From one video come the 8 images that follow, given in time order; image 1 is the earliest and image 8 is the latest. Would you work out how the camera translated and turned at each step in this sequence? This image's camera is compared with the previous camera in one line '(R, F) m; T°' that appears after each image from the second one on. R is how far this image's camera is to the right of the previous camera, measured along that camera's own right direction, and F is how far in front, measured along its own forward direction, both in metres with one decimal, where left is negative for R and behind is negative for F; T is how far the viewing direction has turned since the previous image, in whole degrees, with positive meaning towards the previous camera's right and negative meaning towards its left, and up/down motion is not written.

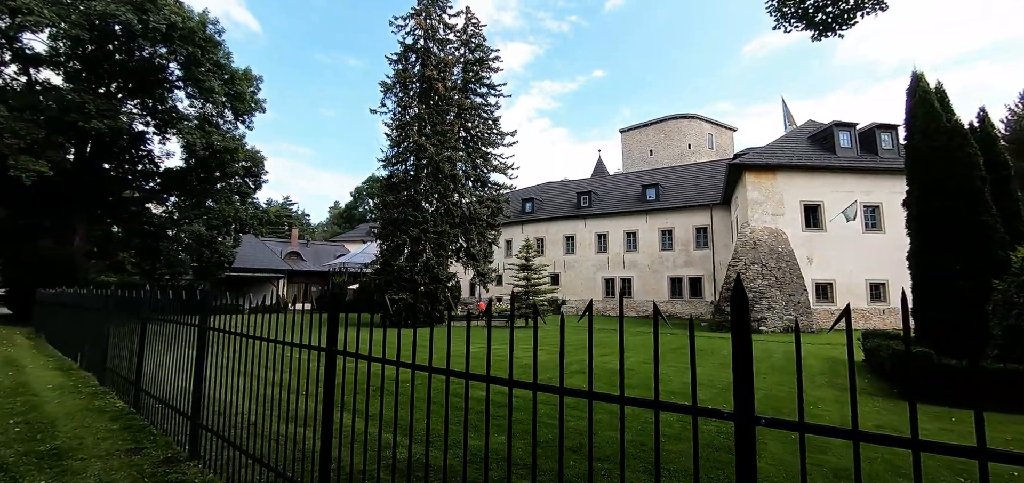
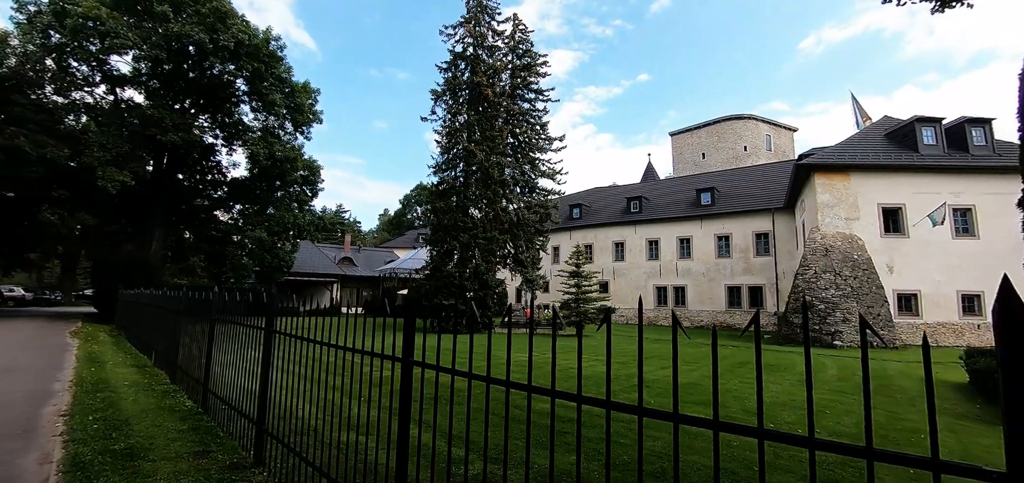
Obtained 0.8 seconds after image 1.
(-0.2, +0.2) m; -6°
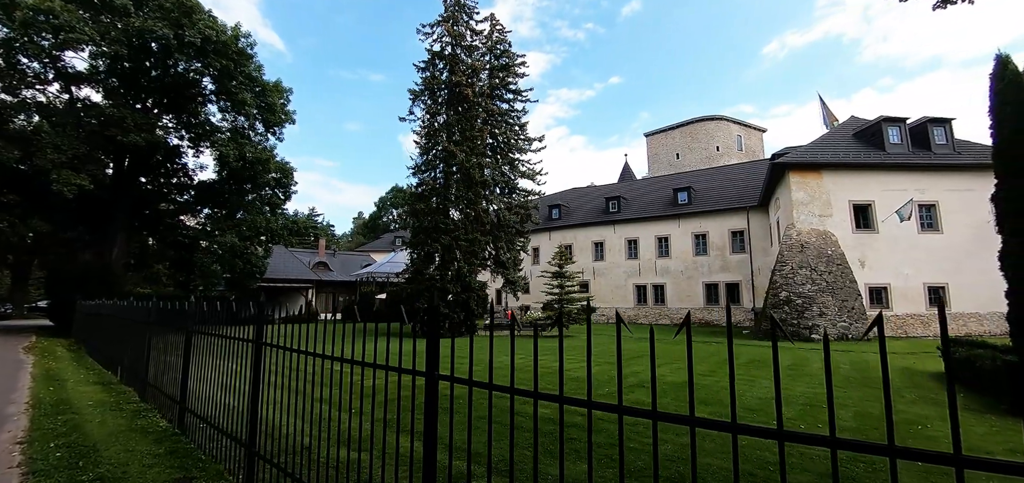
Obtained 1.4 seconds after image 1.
(-0.2, +0.2) m; +3°
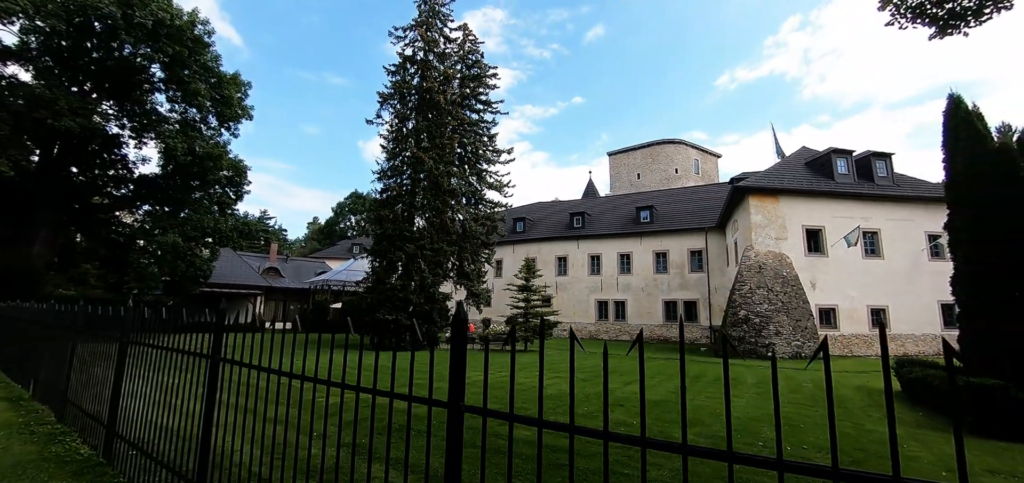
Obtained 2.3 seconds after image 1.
(-0.3, +0.3) m; +5°
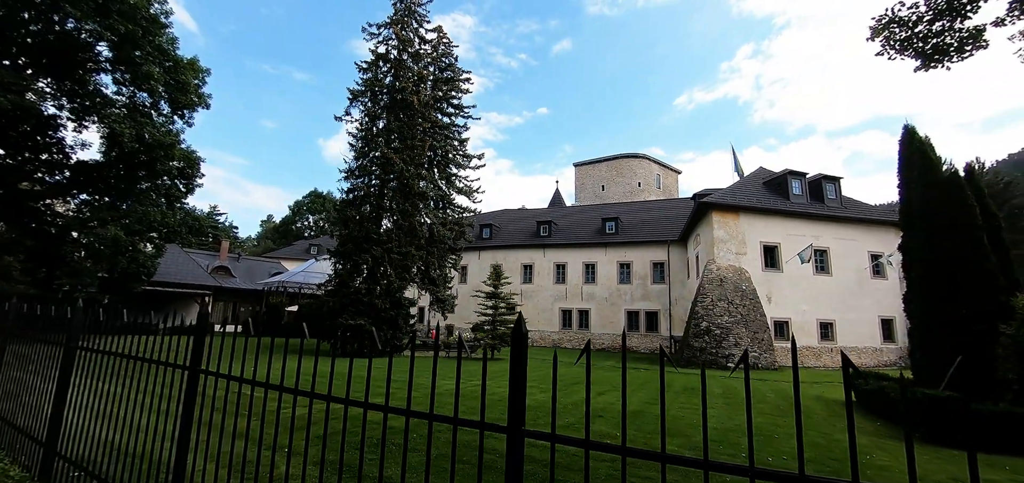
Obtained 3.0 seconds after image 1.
(-0.3, +0.2) m; +5°
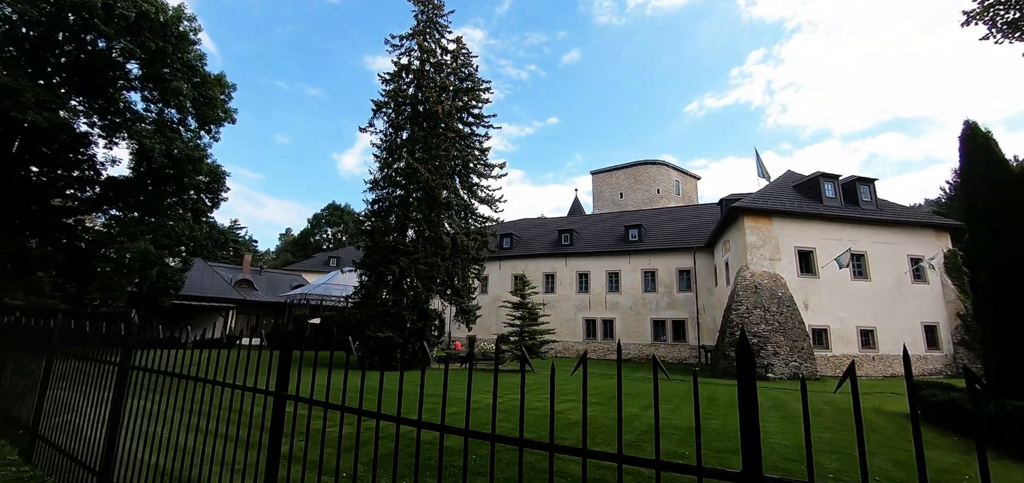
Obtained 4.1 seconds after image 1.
(-0.5, +0.3) m; -1°
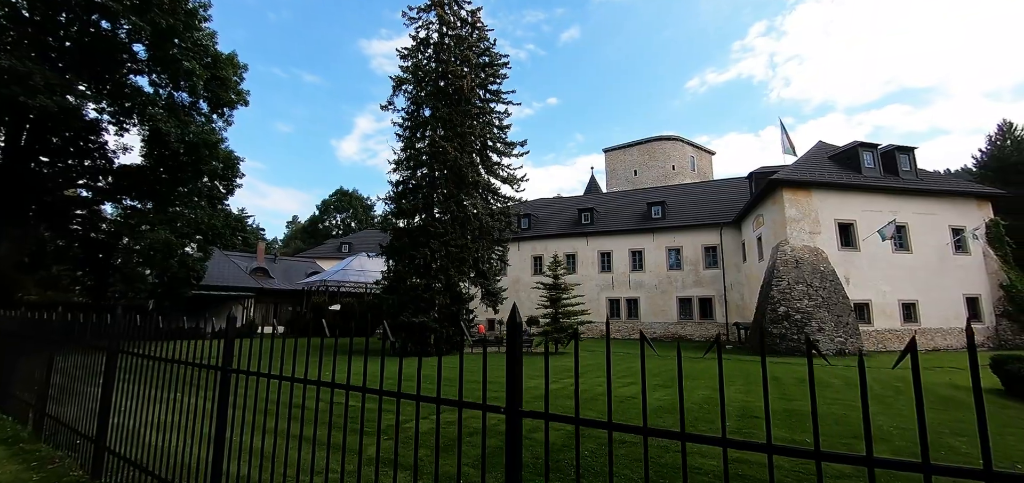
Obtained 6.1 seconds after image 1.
(-1.0, +0.5) m; 0°
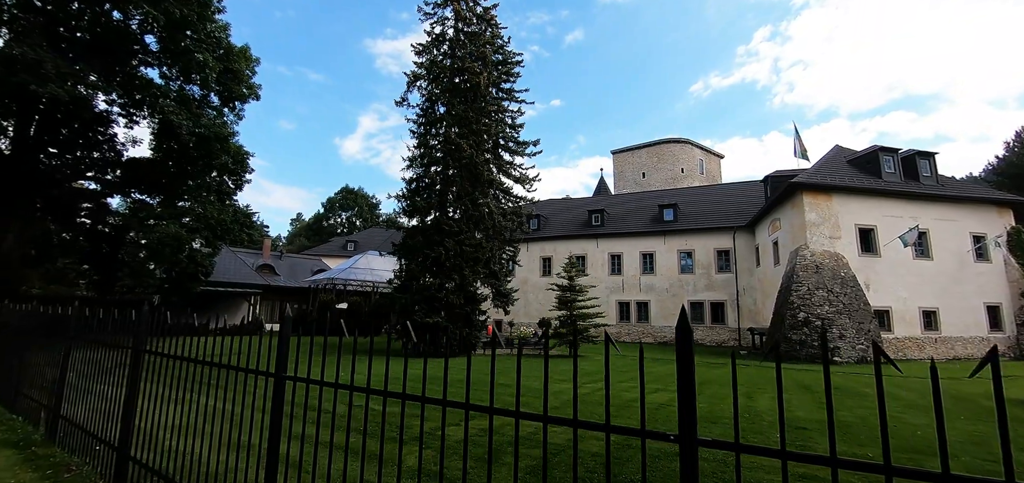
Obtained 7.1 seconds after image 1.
(-0.4, +0.3) m; 0°
